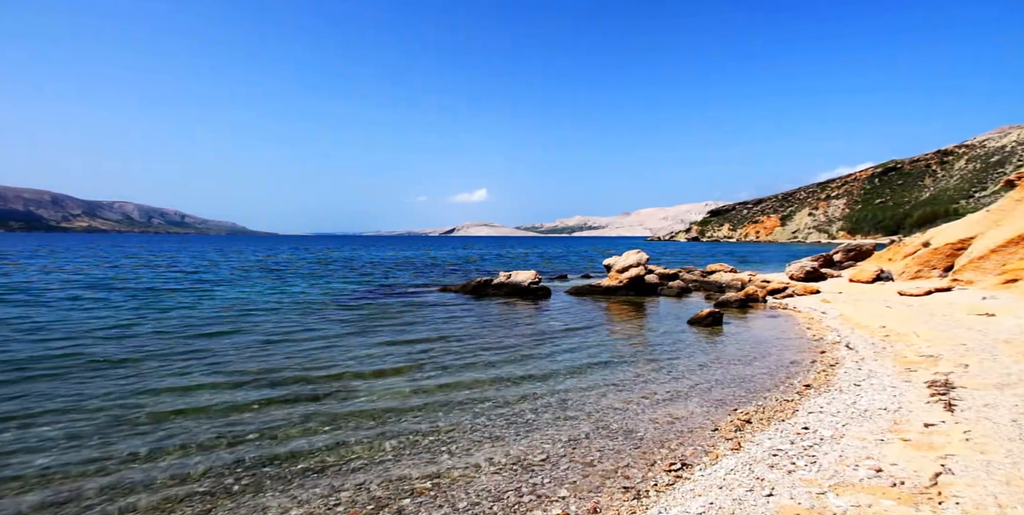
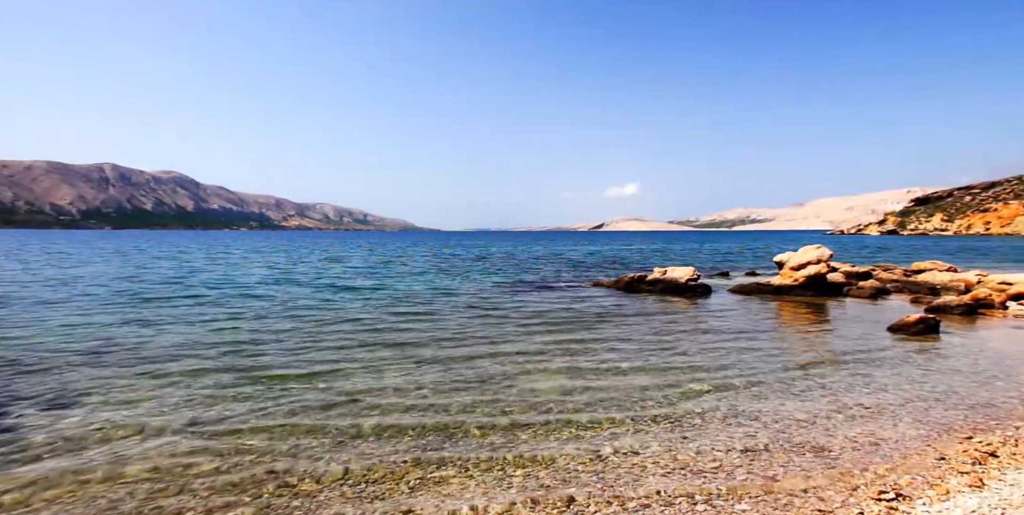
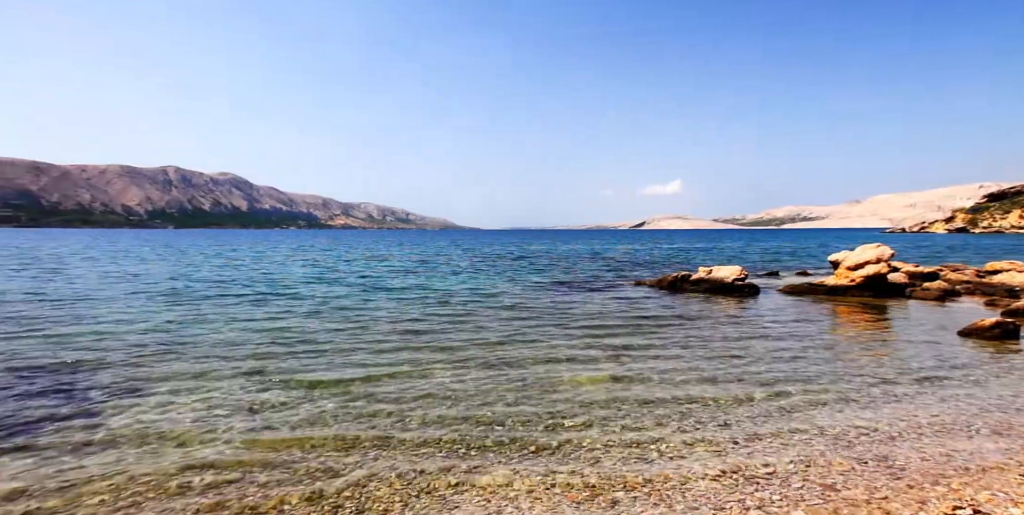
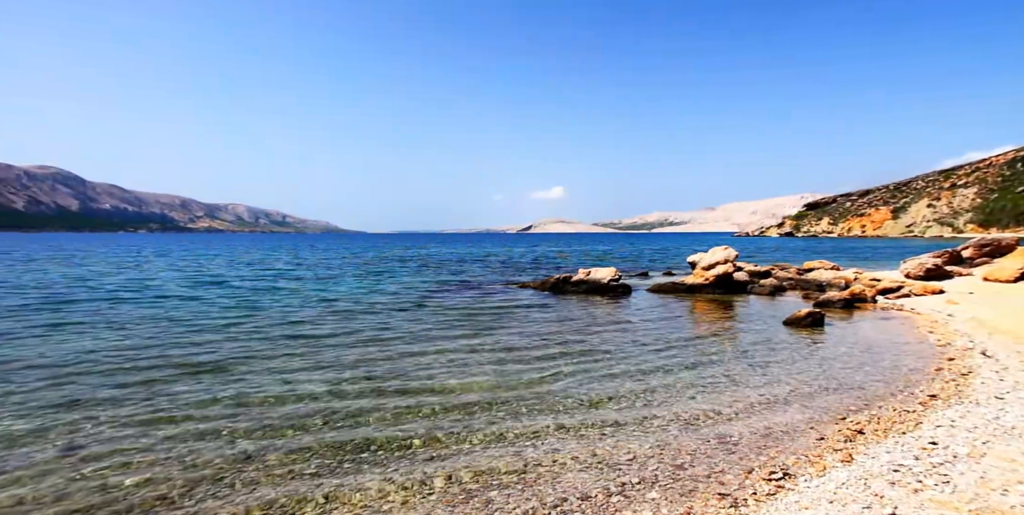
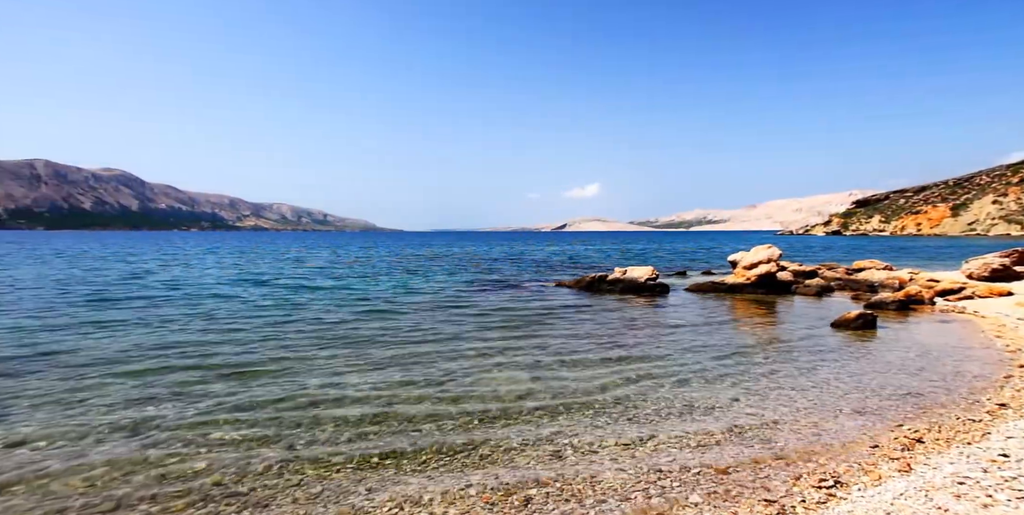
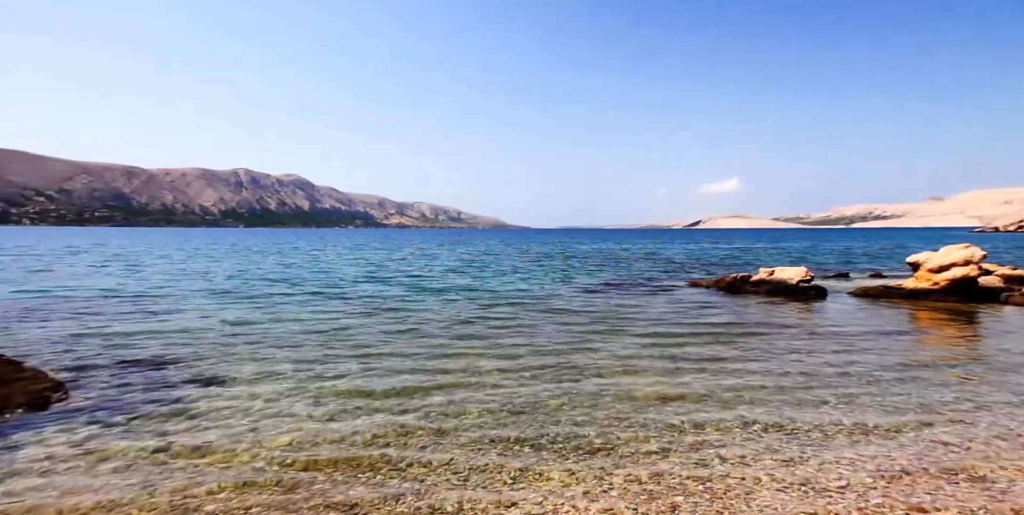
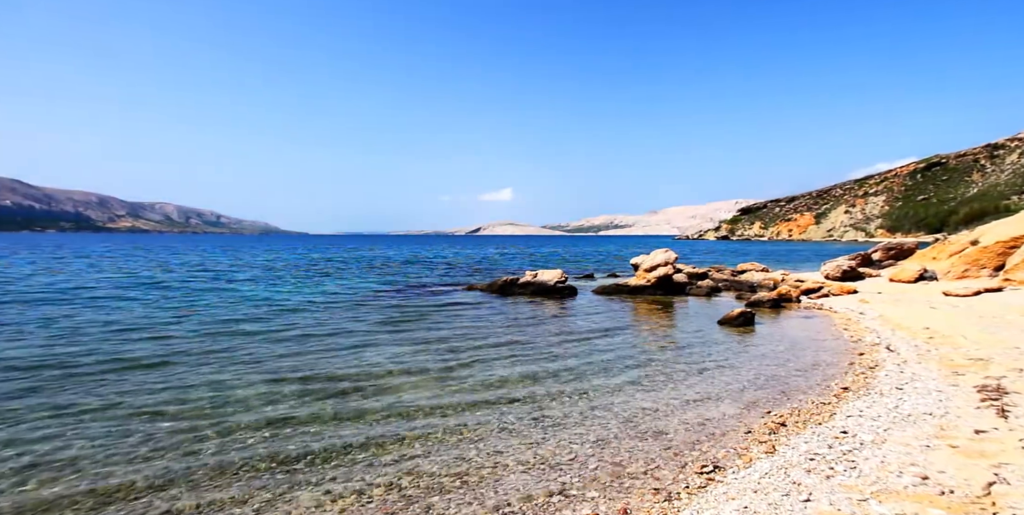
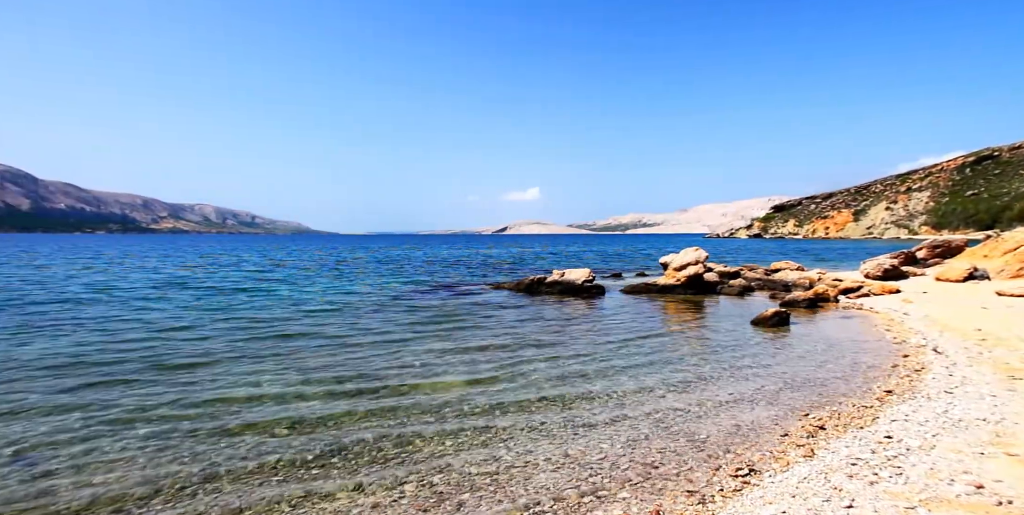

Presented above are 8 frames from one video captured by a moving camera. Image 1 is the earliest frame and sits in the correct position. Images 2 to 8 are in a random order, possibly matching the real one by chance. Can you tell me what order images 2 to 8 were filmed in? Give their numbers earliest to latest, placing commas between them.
7, 8, 4, 5, 2, 3, 6
